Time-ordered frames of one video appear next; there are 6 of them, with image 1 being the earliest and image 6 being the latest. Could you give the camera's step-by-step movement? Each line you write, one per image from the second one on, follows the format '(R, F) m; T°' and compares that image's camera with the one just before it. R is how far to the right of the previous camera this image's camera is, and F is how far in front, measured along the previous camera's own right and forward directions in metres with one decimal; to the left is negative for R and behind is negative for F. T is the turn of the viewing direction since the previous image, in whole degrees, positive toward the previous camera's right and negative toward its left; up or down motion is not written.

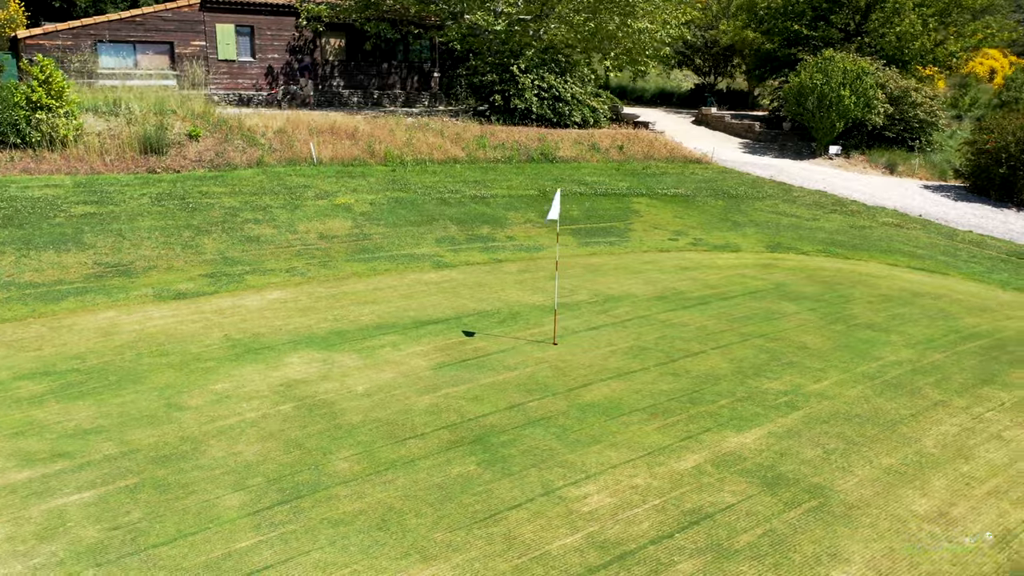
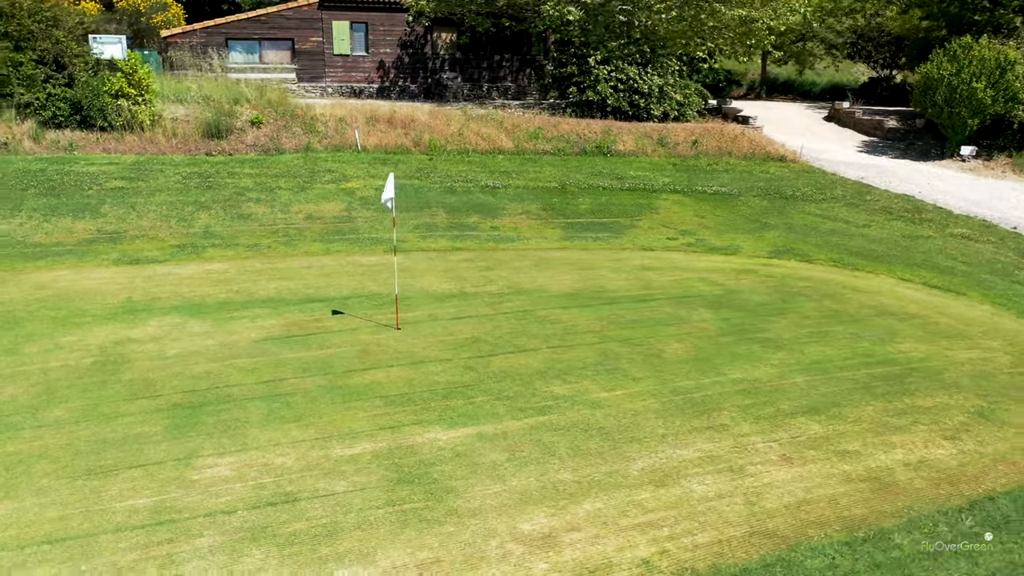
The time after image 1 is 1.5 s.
(+4.1, +0.7) m; -16°
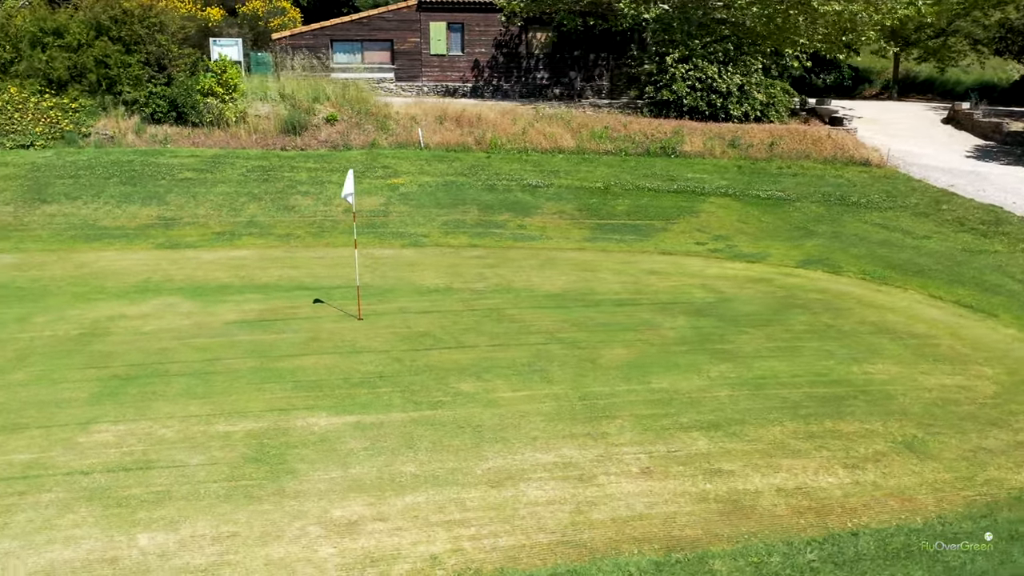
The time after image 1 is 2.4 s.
(+2.2, +0.1) m; -11°
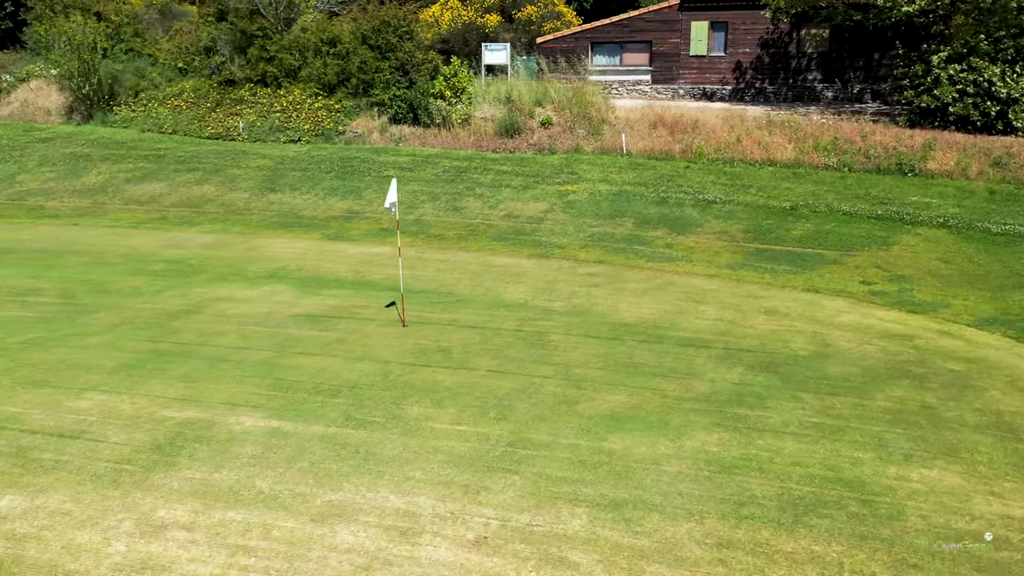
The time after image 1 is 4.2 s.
(+3.2, +1.2) m; -24°
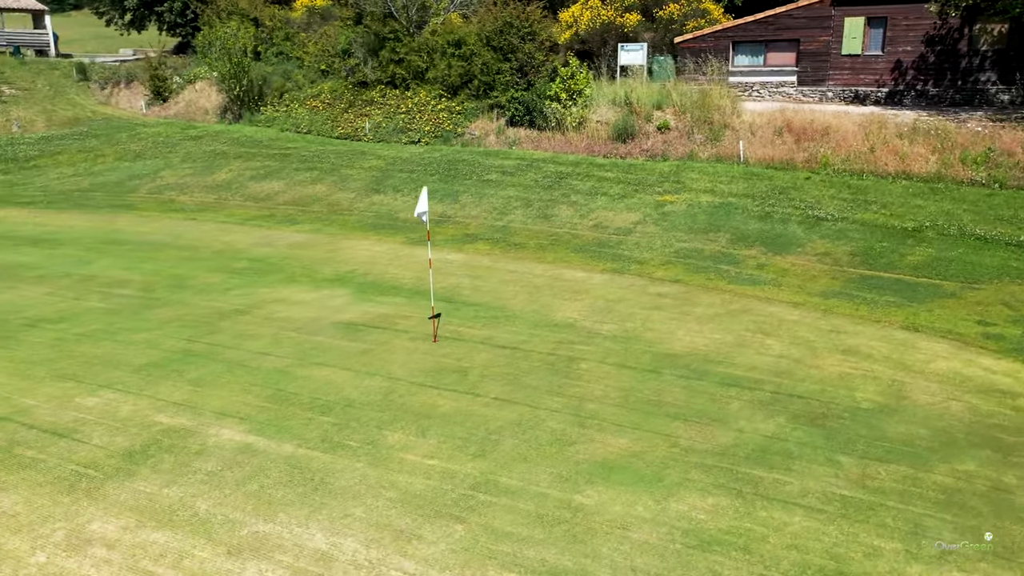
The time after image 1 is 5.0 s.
(+1.4, +0.8) m; -12°
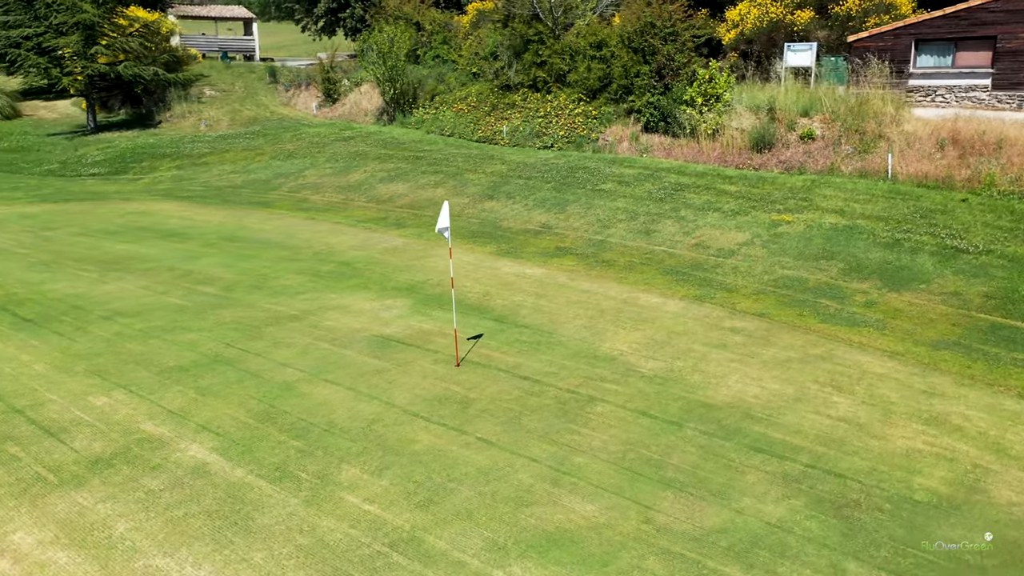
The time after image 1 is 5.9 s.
(+1.6, +0.9) m; -14°
